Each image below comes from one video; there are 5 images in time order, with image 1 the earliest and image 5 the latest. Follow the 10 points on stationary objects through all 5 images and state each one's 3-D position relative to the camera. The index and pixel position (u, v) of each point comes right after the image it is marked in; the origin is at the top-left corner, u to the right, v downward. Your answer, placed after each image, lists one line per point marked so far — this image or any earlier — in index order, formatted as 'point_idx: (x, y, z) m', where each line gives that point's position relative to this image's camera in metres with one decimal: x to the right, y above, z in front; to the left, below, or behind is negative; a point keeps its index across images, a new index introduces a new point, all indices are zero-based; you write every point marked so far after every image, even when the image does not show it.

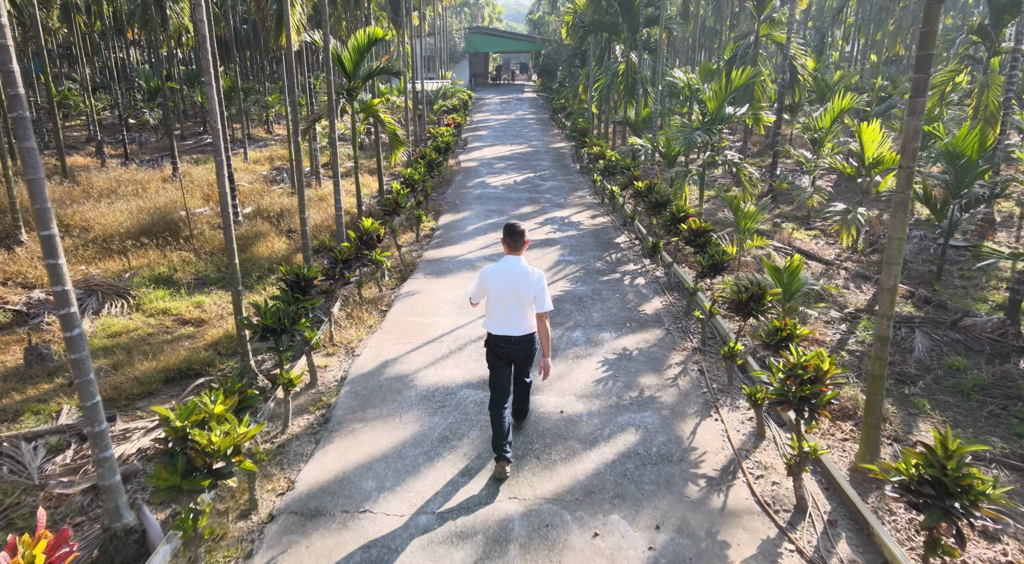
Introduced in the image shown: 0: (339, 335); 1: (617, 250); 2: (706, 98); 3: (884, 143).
0: (-1.6, -0.5, +5.8) m
1: (+1.4, +0.4, +8.4) m
2: (+2.6, +2.4, +8.5) m
3: (+4.8, +1.8, +8.3) m
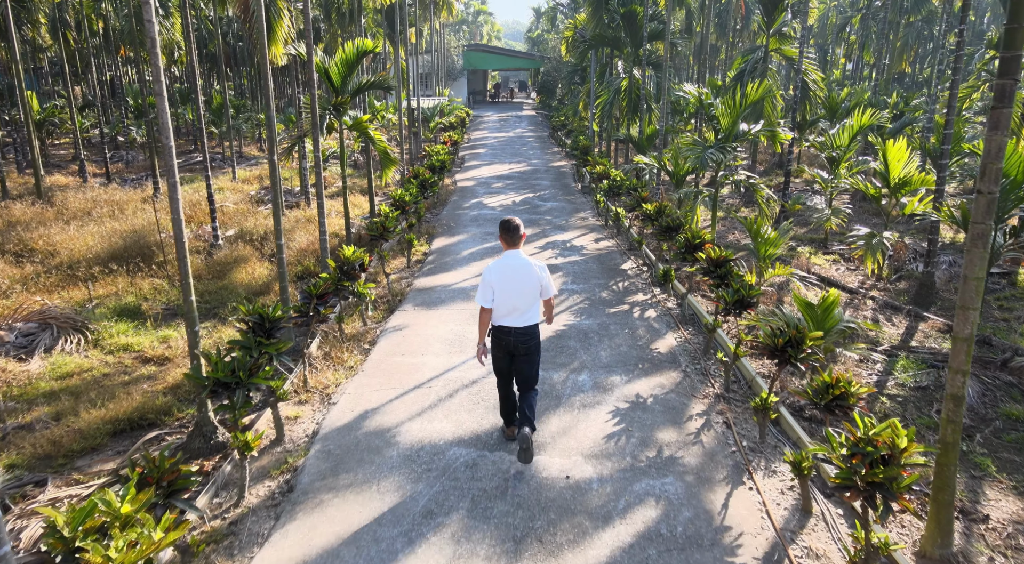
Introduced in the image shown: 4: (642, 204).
0: (-1.6, -0.8, +5.1) m
1: (+1.3, +0.1, +7.7) m
2: (+2.6, +2.1, +7.9) m
3: (+4.8, +1.4, +7.7) m
4: (+1.7, +1.0, +8.5) m
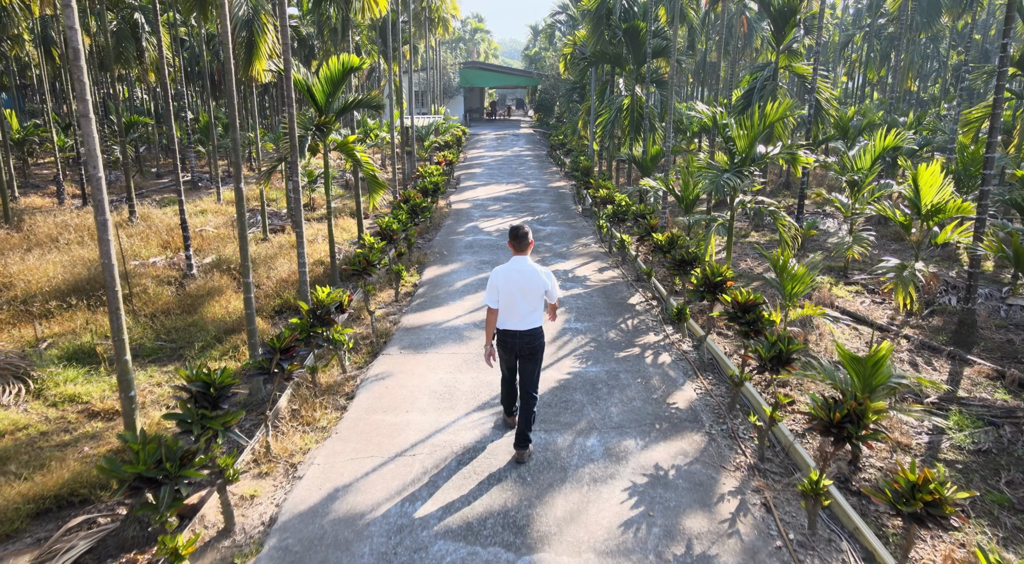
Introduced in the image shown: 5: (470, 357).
0: (-1.6, -1.1, +4.4) m
1: (+1.3, -0.3, +7.0) m
2: (+2.5, +1.7, +7.3) m
3: (+4.8, +1.0, +7.1) m
4: (+1.7, +0.6, +7.8) m
5: (-0.4, -0.7, +5.9) m
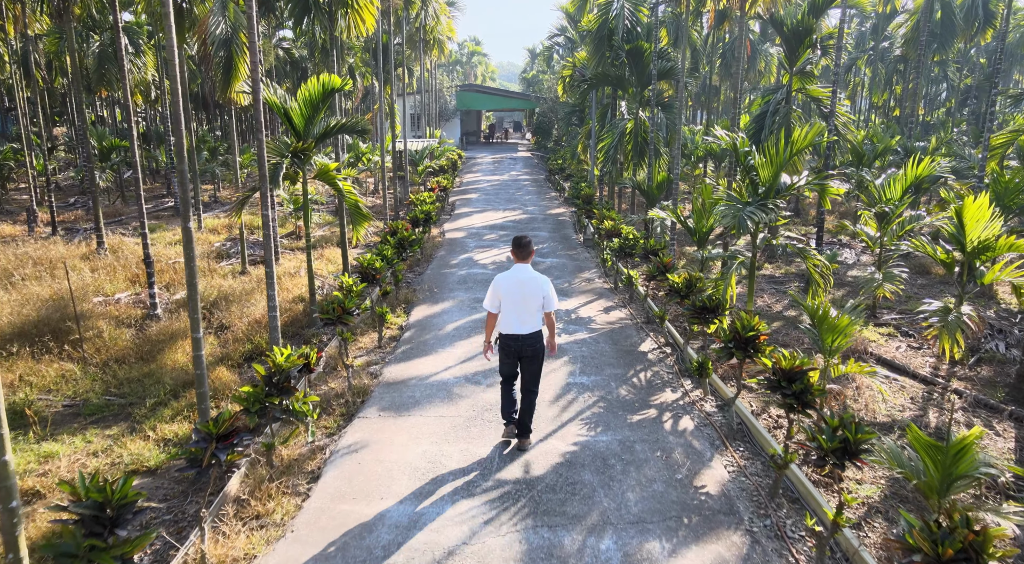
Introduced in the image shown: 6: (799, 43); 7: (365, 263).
0: (-1.6, -1.5, +3.5) m
1: (+1.3, -0.8, +6.2) m
2: (+2.5, +1.2, +6.5) m
3: (+4.8, +0.6, +6.3) m
4: (+1.6, +0.1, +7.0) m
5: (-0.4, -1.1, +5.1) m
6: (+4.7, +3.9, +10.5) m
7: (-1.7, +0.2, +7.3) m
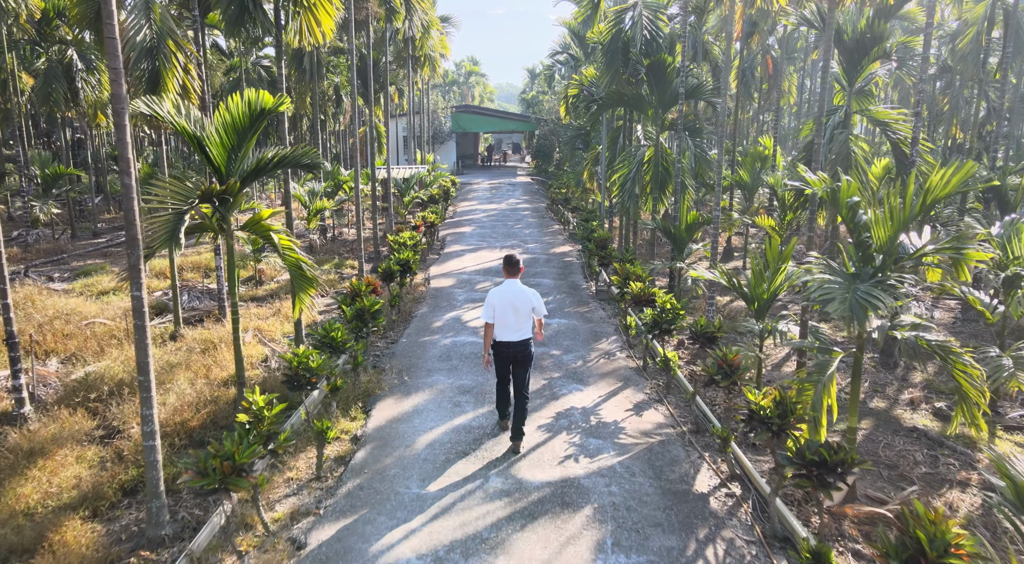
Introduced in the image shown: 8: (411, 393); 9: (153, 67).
0: (-1.6, -2.1, +1.4) m
1: (+1.3, -1.5, +4.1) m
2: (+2.5, +0.4, +4.5) m
3: (+4.7, -0.2, +4.3) m
4: (+1.6, -0.6, +4.9) m
5: (-0.4, -1.8, +2.9) m
6: (+4.7, +3.0, +8.5) m
7: (-1.7, -0.6, +5.1) m
8: (-1.0, -1.1, +6.1) m
9: (-4.3, +2.6, +7.6) m
